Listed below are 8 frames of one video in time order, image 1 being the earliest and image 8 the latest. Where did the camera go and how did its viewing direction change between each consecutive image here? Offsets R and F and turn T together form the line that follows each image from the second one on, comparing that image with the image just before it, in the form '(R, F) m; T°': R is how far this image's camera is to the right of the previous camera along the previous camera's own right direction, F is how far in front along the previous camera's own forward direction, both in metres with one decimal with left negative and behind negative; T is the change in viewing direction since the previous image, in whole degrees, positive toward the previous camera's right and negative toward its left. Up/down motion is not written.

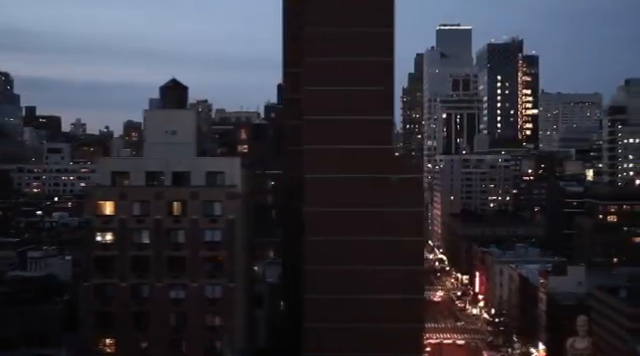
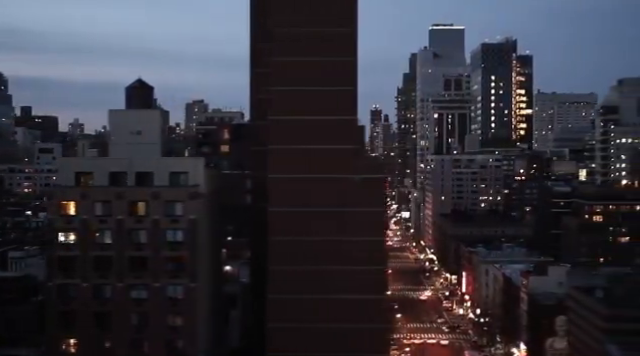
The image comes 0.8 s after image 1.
(+0.6, 0.0) m; 0°
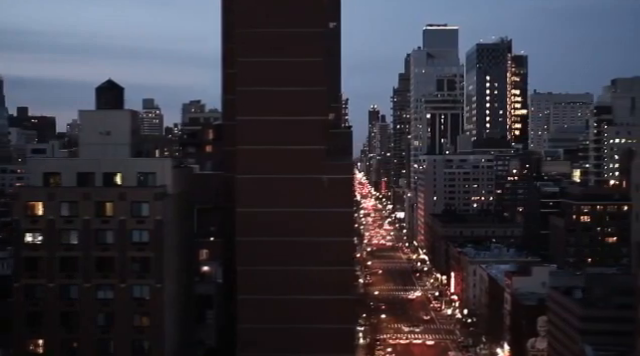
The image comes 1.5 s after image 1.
(+0.5, 0.0) m; 0°
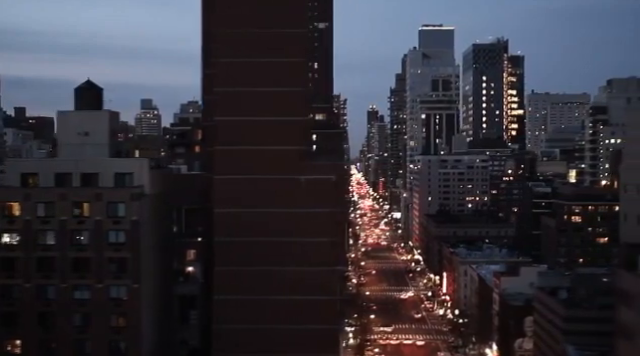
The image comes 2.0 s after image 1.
(+0.4, 0.0) m; 0°
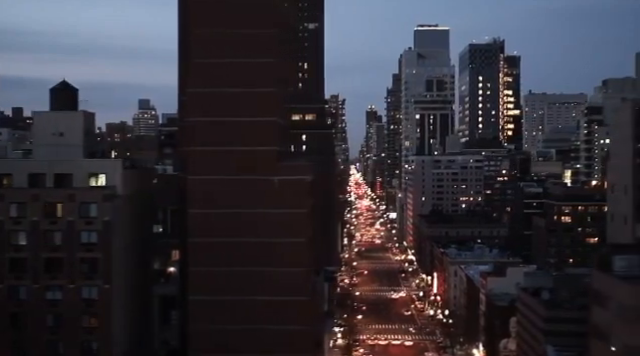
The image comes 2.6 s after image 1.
(+0.4, 0.0) m; 0°
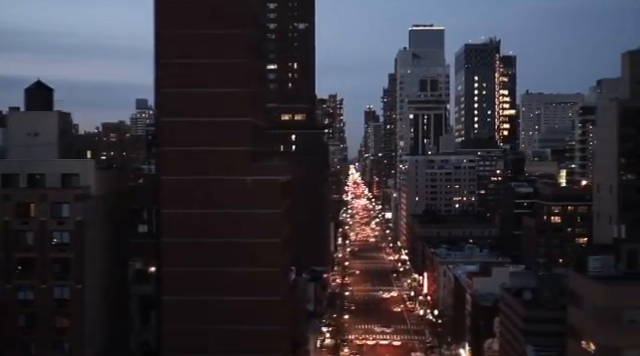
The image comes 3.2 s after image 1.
(+0.4, 0.0) m; 0°
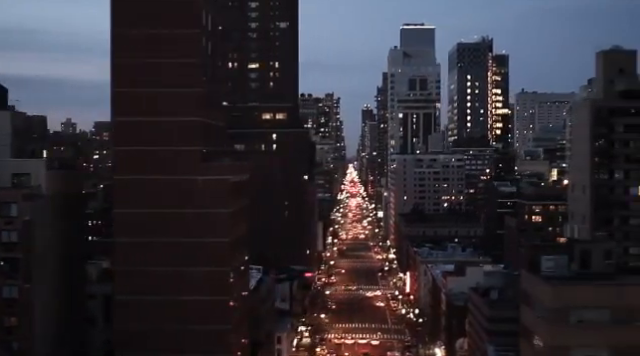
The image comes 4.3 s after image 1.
(+0.8, 0.0) m; 0°
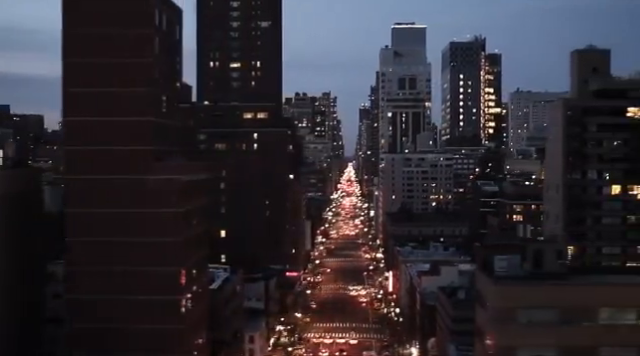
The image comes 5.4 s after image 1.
(+0.8, 0.0) m; 0°
